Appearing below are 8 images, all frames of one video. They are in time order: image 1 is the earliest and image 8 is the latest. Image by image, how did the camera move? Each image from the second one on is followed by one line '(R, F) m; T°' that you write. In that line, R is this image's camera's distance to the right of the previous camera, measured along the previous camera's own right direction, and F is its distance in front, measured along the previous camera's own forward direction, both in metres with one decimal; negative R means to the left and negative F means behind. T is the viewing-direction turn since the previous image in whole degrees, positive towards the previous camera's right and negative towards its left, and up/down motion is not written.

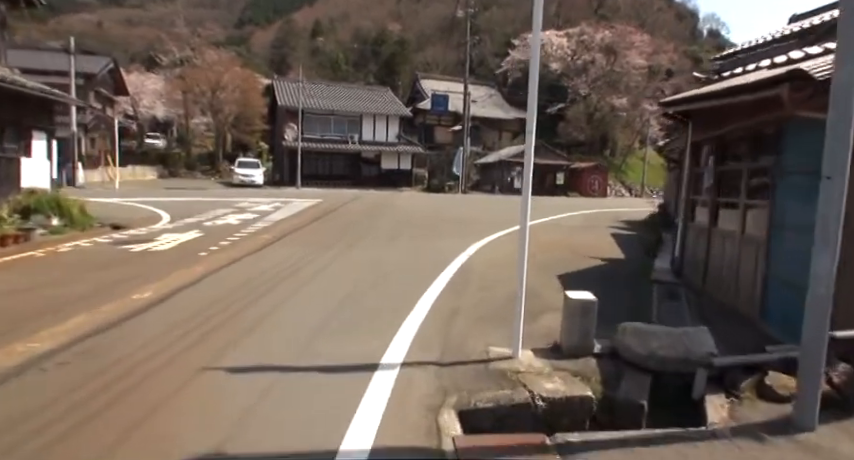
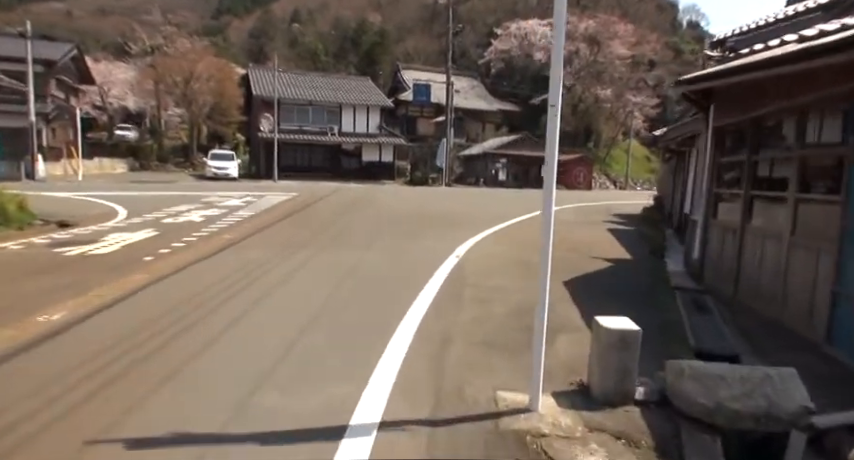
(0.0, +1.1) m; +2°
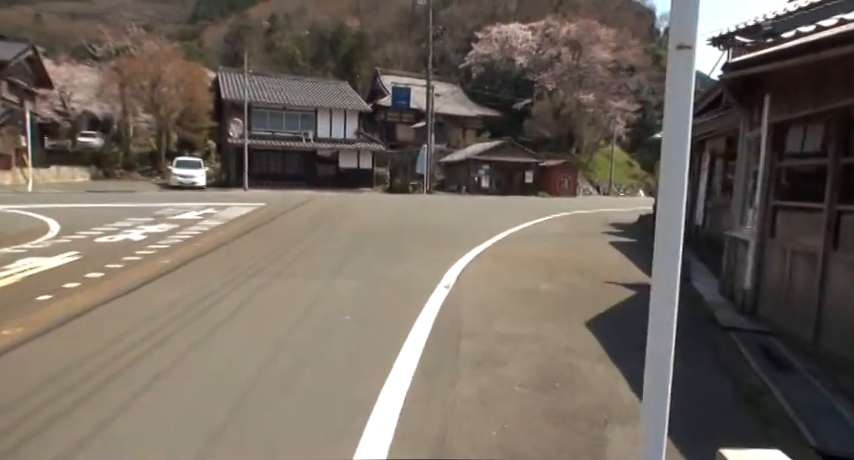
(0.0, +1.5) m; +2°
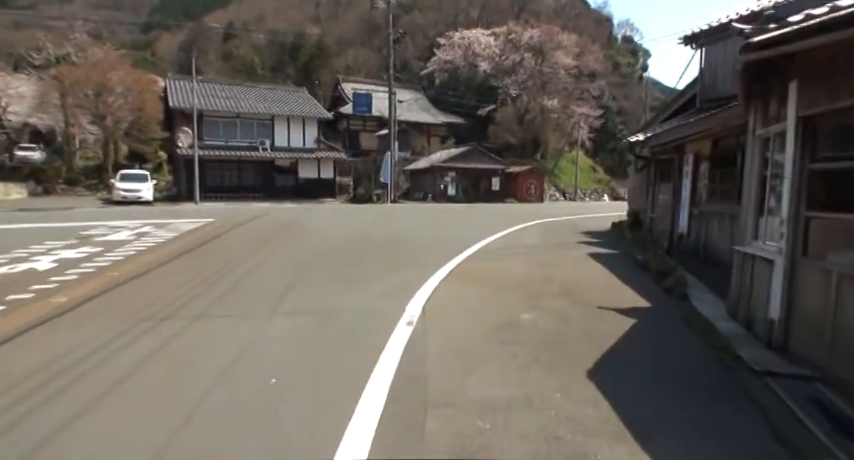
(+0.1, +1.1) m; +4°
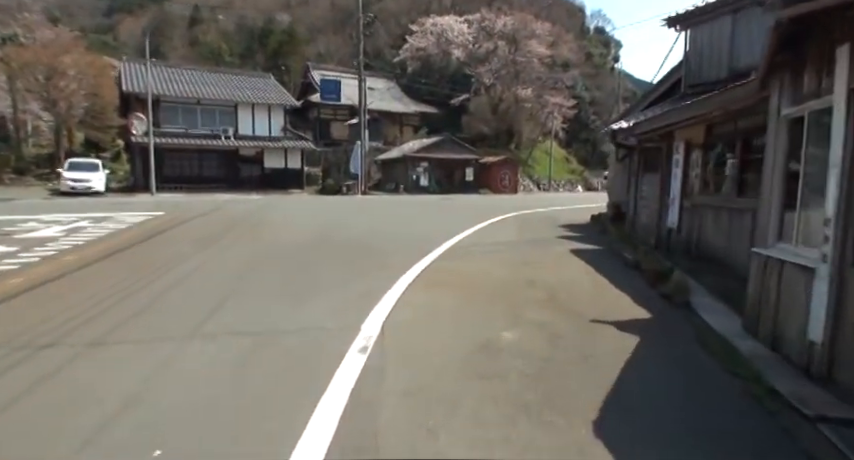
(+0.1, +1.0) m; +3°
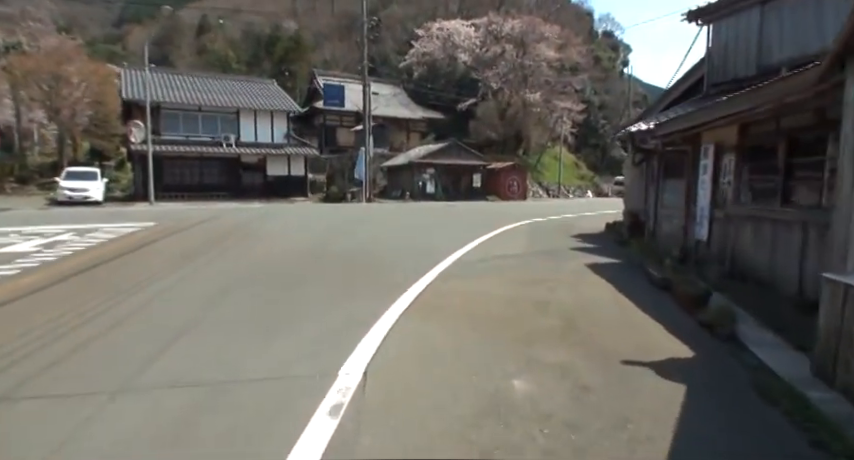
(+0.1, +0.9) m; -1°
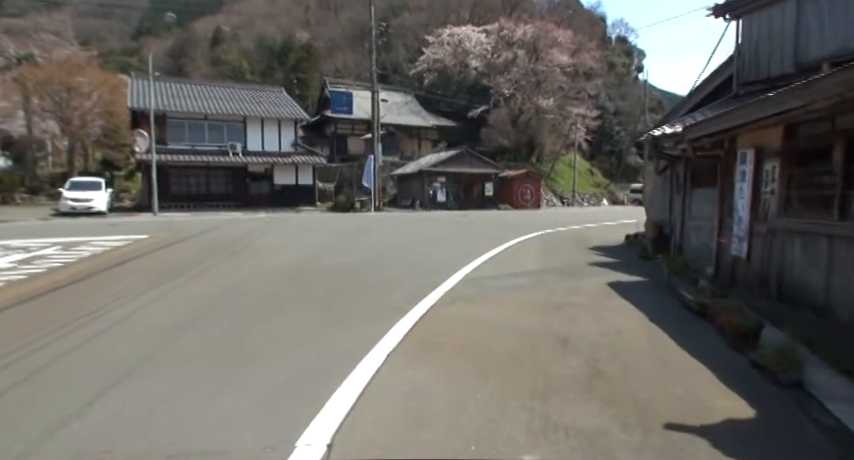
(+0.2, +0.8) m; -1°
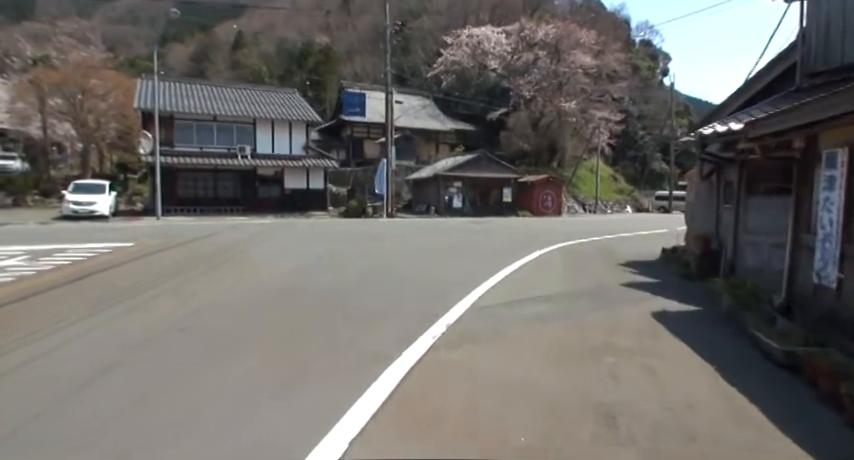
(+0.2, +1.4) m; -2°
